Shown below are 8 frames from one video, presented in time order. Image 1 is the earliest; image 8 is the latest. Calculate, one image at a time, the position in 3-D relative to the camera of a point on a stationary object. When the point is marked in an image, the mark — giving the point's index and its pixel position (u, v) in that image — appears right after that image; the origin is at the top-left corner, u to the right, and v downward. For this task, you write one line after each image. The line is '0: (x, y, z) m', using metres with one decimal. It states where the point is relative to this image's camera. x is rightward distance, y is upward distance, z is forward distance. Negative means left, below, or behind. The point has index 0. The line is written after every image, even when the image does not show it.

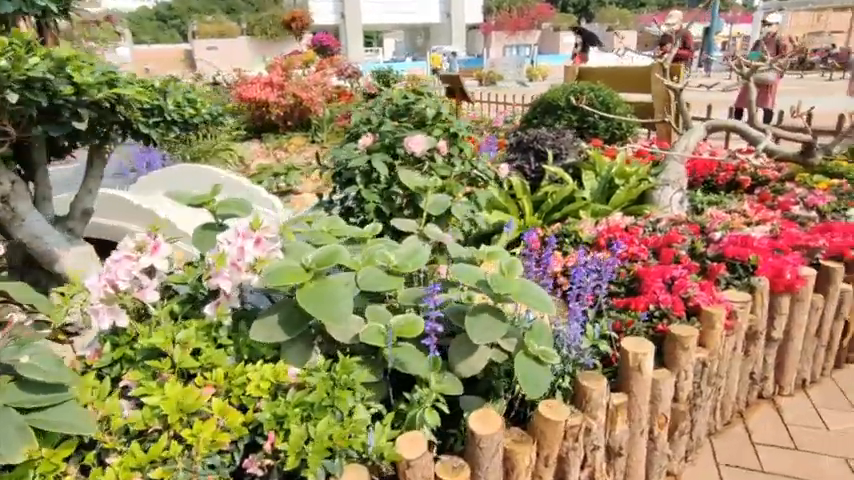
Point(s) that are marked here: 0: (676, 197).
0: (+2.1, +0.4, +4.1) m
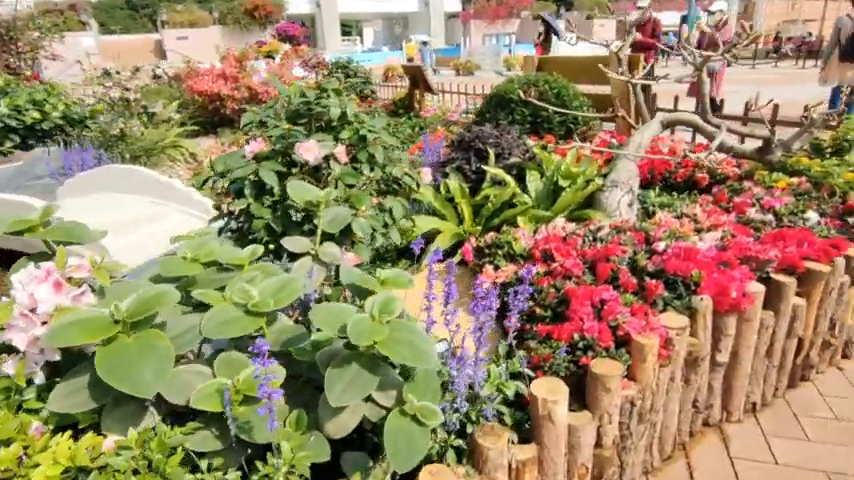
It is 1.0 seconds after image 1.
0: (+1.5, +0.3, +3.8) m
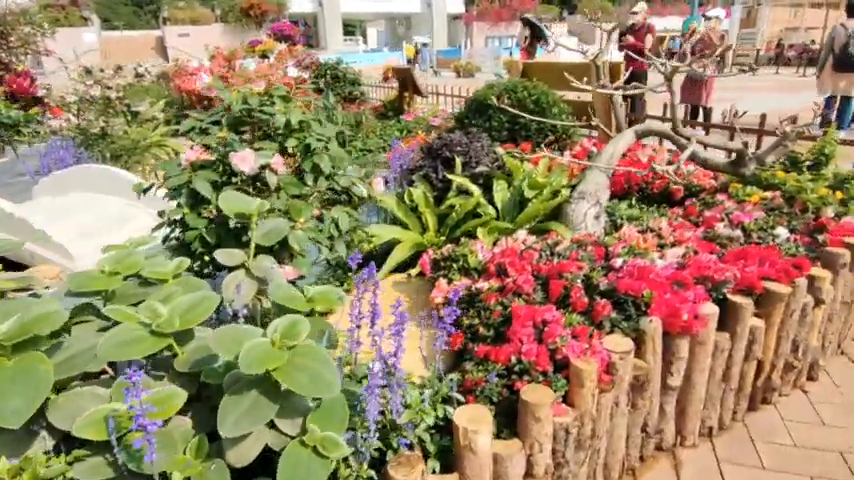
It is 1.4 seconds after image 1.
0: (+1.2, +0.2, +3.7) m
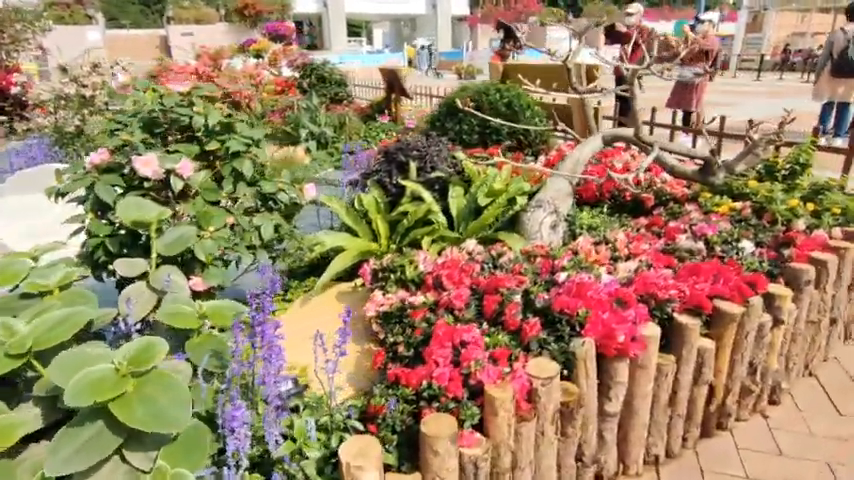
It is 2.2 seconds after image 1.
0: (+0.9, +0.1, +3.5) m
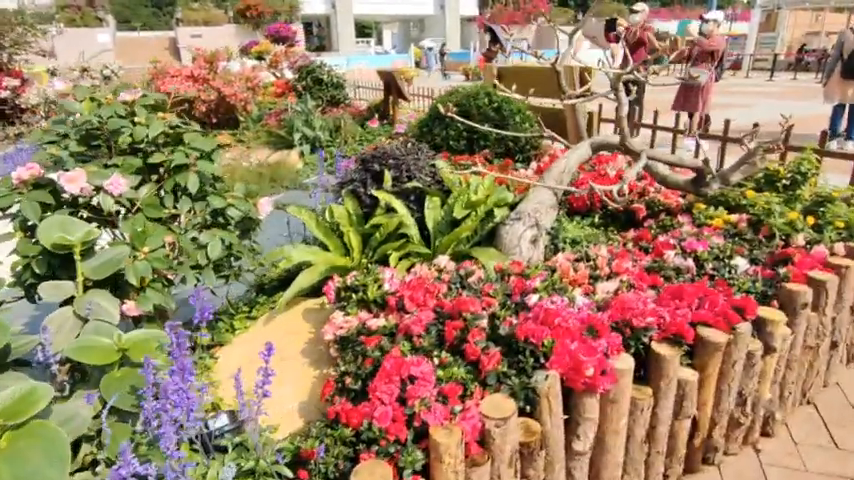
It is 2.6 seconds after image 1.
0: (+0.7, 0.0, +3.3) m
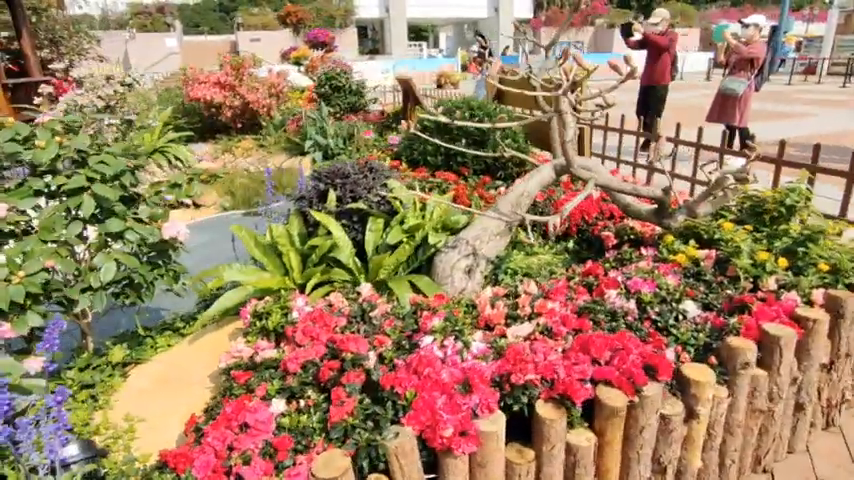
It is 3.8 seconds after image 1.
0: (+0.2, -0.2, +3.1) m
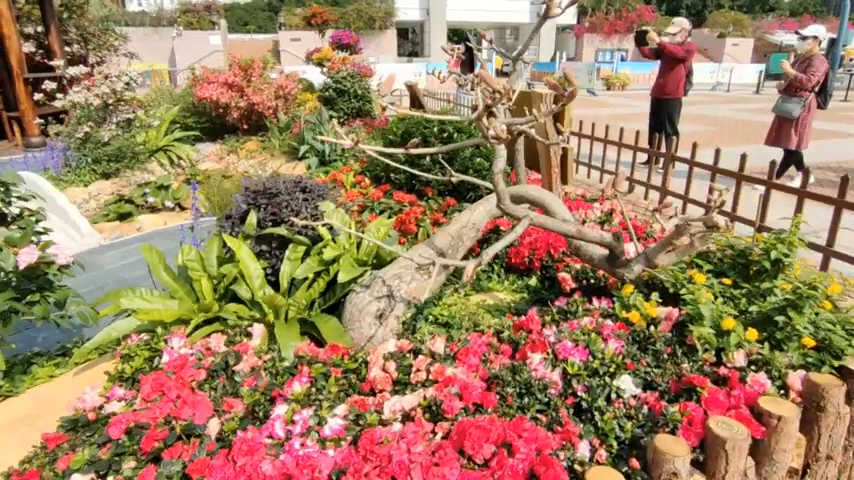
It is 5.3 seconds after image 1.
0: (-0.3, -0.4, +2.7) m
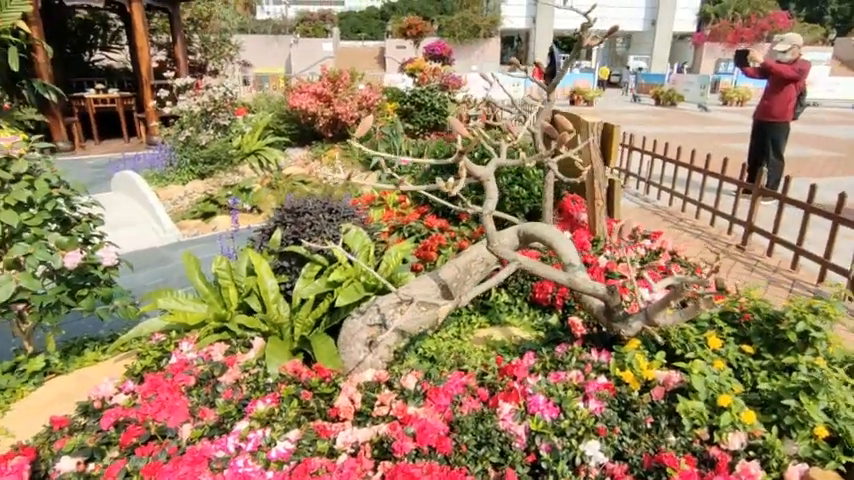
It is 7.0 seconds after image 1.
0: (-0.3, -0.5, +2.8) m
